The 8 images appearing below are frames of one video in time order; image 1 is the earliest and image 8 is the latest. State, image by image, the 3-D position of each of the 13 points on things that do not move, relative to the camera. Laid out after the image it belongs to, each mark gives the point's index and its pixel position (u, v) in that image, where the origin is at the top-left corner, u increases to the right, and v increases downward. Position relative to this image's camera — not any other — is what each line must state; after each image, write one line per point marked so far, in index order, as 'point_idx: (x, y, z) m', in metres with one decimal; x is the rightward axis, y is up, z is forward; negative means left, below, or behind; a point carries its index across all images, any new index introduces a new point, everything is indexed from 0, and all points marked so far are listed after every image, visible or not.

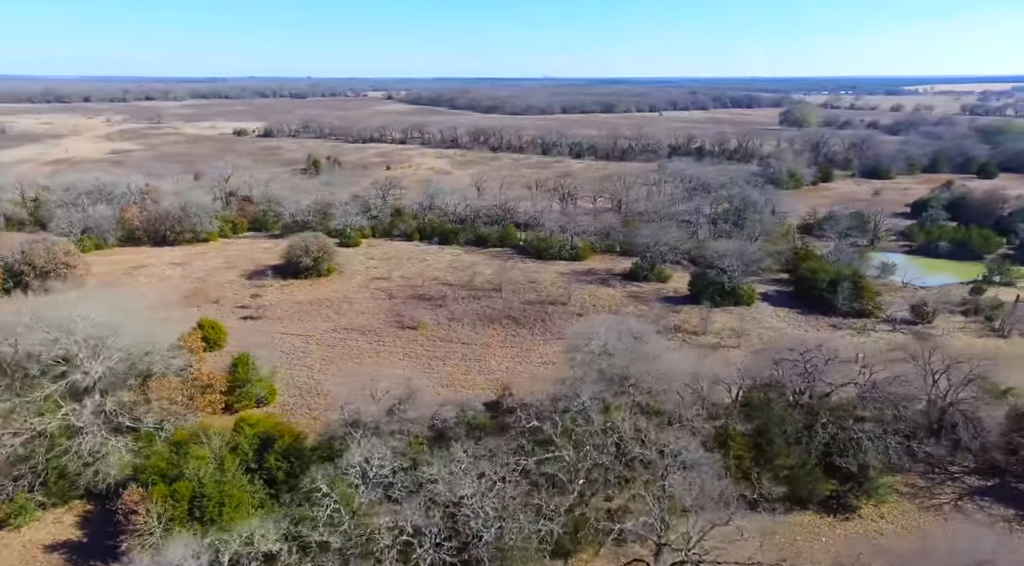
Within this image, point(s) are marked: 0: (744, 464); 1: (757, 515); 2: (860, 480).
0: (+4.7, -3.7, +13.6) m
1: (+4.8, -4.7, +13.6) m
2: (+7.2, -4.1, +14.0) m
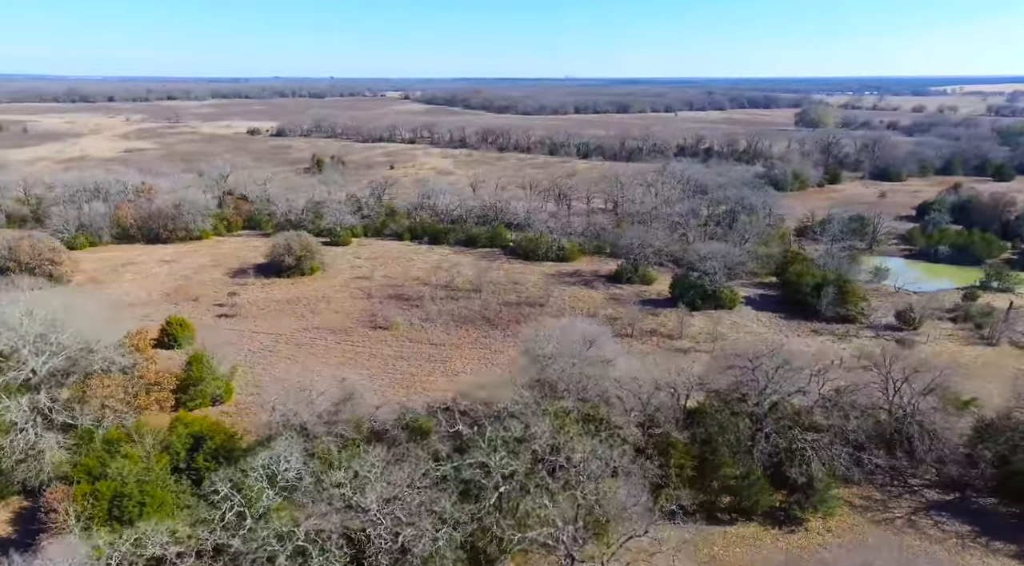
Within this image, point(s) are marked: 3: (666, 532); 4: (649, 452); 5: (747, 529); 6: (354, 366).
0: (+3.4, -3.8, +13.3) m
1: (+3.5, -4.7, +13.3) m
2: (+5.9, -4.2, +13.6) m
3: (+3.0, -4.8, +12.9) m
4: (+2.7, -3.3, +13.3) m
5: (+4.6, -4.8, +13.3) m
6: (-4.4, -2.4, +19.3) m
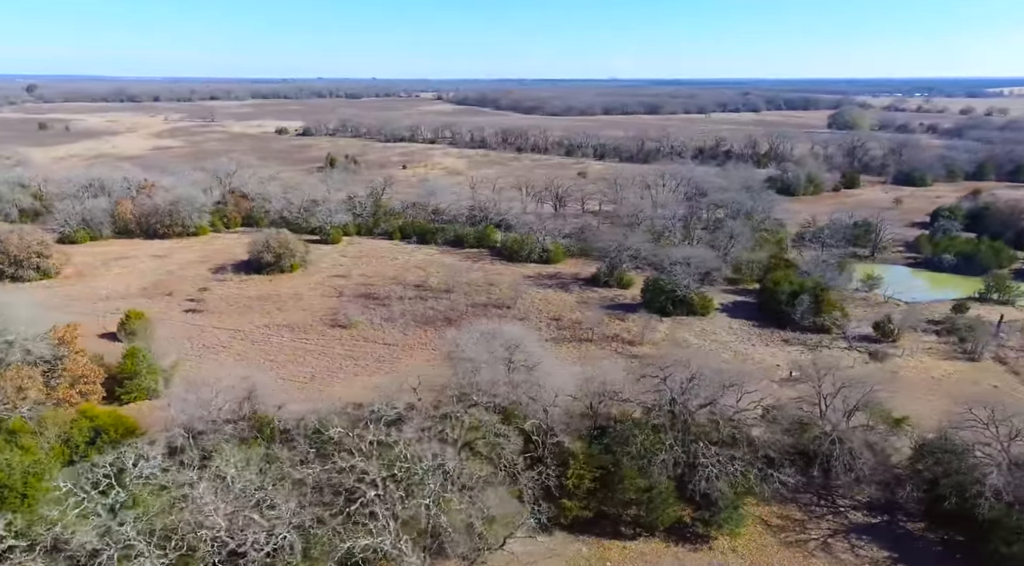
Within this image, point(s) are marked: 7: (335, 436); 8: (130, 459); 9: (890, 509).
0: (+1.4, -3.8, +12.8) m
1: (+1.5, -4.8, +12.8) m
2: (+3.8, -4.3, +13.0) m
3: (+0.9, -4.9, +12.5) m
4: (+0.7, -3.4, +12.9) m
5: (+2.5, -4.9, +12.8) m
6: (-6.1, -2.3, +19.4) m
7: (-3.0, -2.6, +11.3) m
8: (-5.9, -2.7, +10.5) m
9: (+7.7, -4.6, +13.7) m
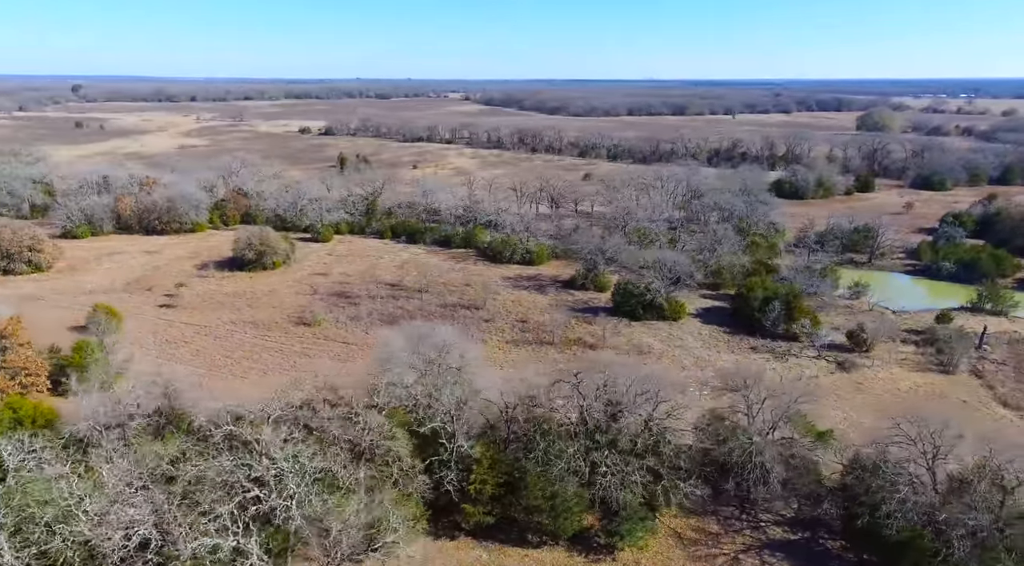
0: (-0.5, -3.9, +12.6) m
1: (-0.4, -4.9, +12.6) m
2: (+2.0, -4.4, +12.7) m
3: (-1.0, -4.9, +12.4) m
4: (-1.2, -3.5, +12.8) m
5: (+0.6, -5.0, +12.5) m
6: (-7.5, -2.2, +19.6) m
7: (-4.9, -2.5, +11.4) m
8: (-7.8, -2.6, +10.7) m
9: (+5.8, -4.7, +13.2) m
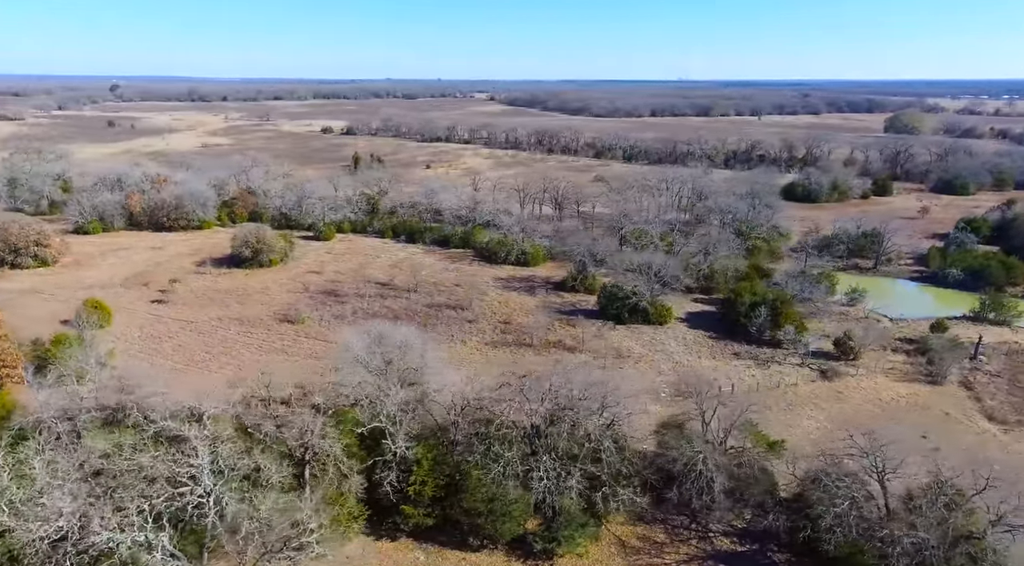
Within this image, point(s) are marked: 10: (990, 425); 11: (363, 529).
0: (-1.6, -3.9, +12.6) m
1: (-1.6, -4.9, +12.6) m
2: (+0.8, -4.4, +12.5) m
3: (-2.2, -4.9, +12.4) m
4: (-2.3, -3.5, +12.8) m
5: (-0.5, -5.0, +12.4) m
6: (-8.3, -2.2, +19.9) m
7: (-6.0, -2.5, +11.5) m
8: (-9.0, -2.5, +11.0) m
9: (+4.7, -4.8, +12.8) m
10: (+12.4, -3.7, +17.5) m
11: (-2.7, -4.7, +12.8) m
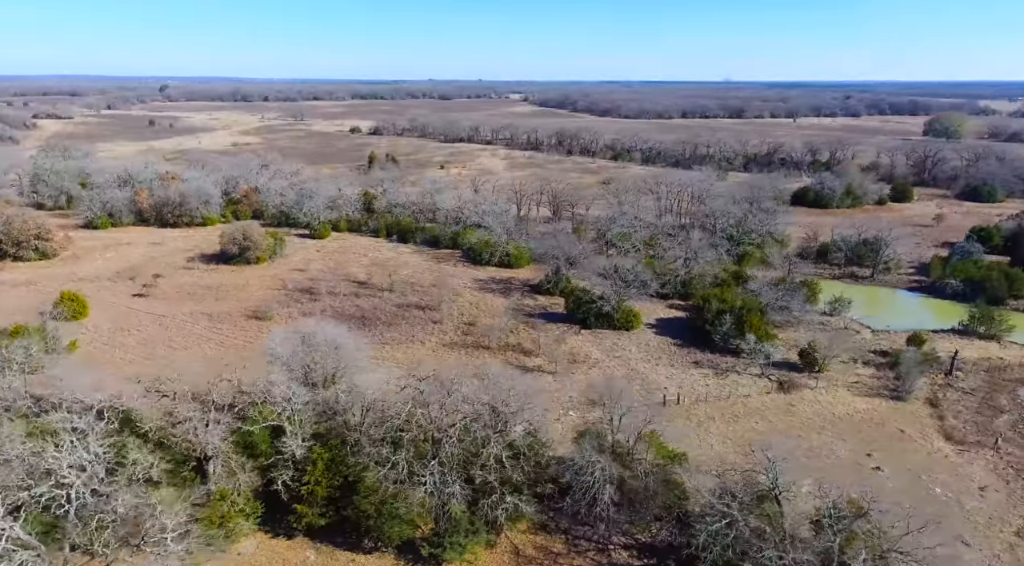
0: (-3.6, -3.9, +12.6) m
1: (-3.6, -4.9, +12.6) m
2: (-1.2, -4.5, +12.4) m
3: (-4.2, -4.9, +12.4) m
4: (-4.3, -3.5, +12.8) m
5: (-2.6, -5.1, +12.4) m
6: (-9.8, -2.0, +20.3) m
7: (-8.1, -2.4, +11.8) m
8: (-11.1, -2.4, +11.5) m
9: (+2.7, -5.0, +12.5) m
10: (+10.7, -4.0, +16.6) m
11: (-4.8, -4.6, +12.9) m
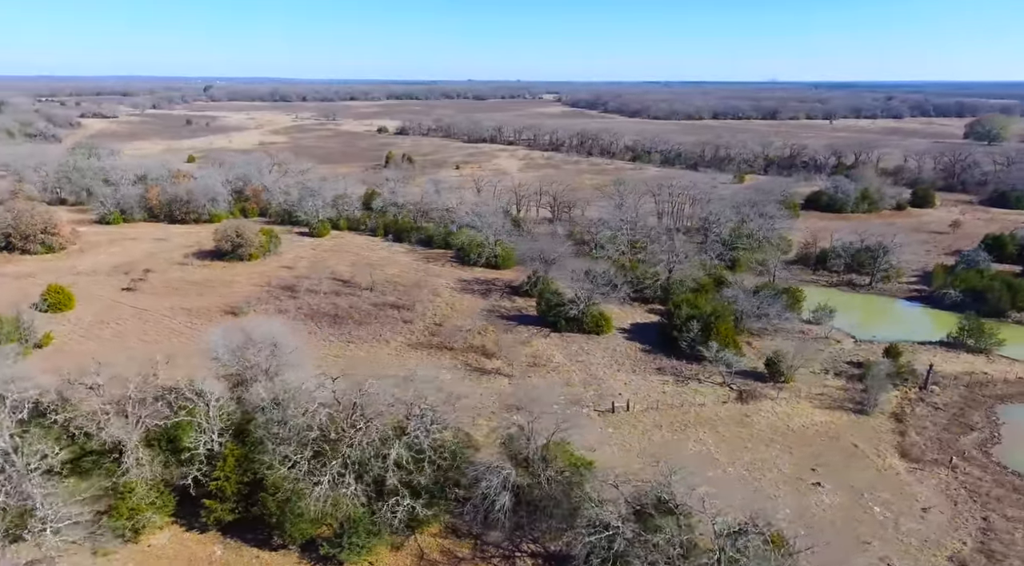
0: (-5.4, -3.9, +12.8) m
1: (-5.4, -4.9, +12.8) m
2: (-3.0, -4.5, +12.4) m
3: (-6.0, -4.9, +12.6) m
4: (-6.0, -3.4, +13.0) m
5: (-4.4, -5.0, +12.5) m
6: (-11.1, -1.9, +20.8) m
7: (-9.9, -2.3, +12.3) m
8: (-12.9, -2.2, +12.1) m
9: (+0.9, -5.1, +12.2) m
10: (+9.1, -4.2, +15.9) m
11: (-6.5, -4.6, +13.1) m
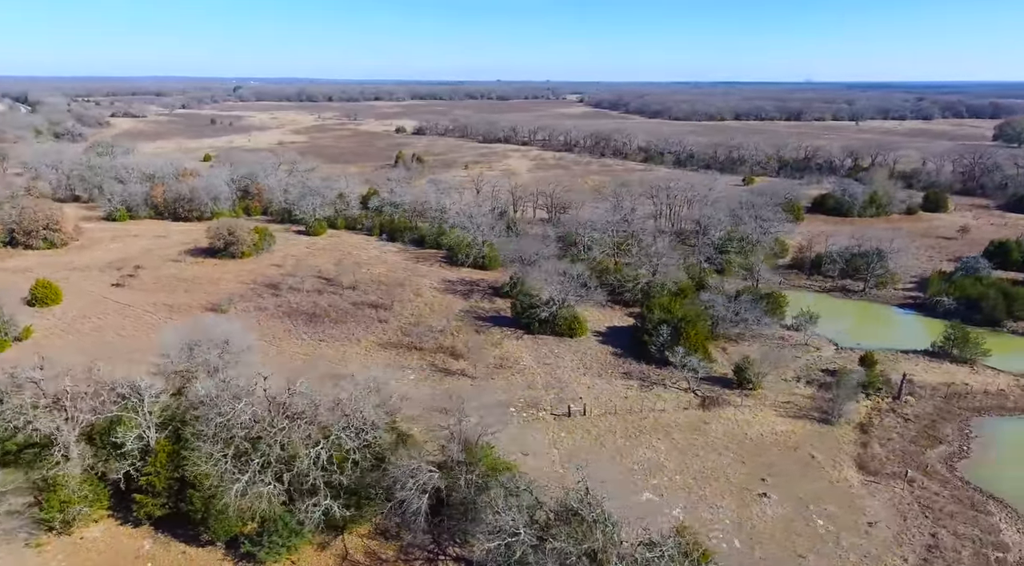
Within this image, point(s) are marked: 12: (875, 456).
0: (-6.8, -3.8, +12.9) m
1: (-6.8, -4.8, +12.9) m
2: (-4.5, -4.5, +12.4) m
3: (-7.5, -4.8, +12.8) m
4: (-7.4, -3.3, +13.2) m
5: (-5.8, -5.0, +12.6) m
6: (-12.1, -1.8, +21.2) m
7: (-11.3, -2.2, +12.6) m
8: (-14.3, -2.1, +12.6) m
9: (-0.6, -5.1, +12.1) m
10: (+7.8, -4.4, +15.4) m
11: (-7.9, -4.5, +13.3) m
12: (+8.7, -4.1, +16.1) m
